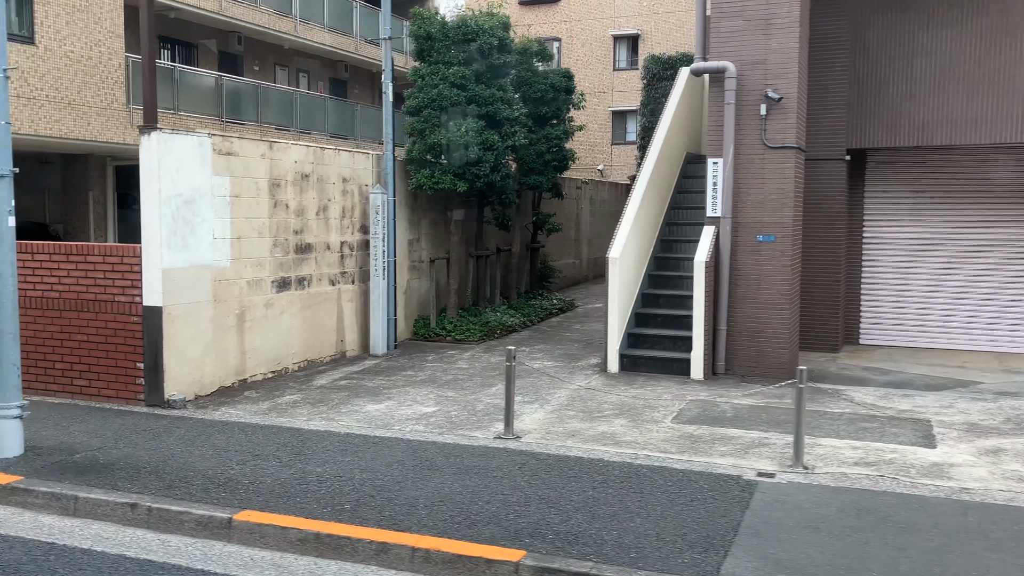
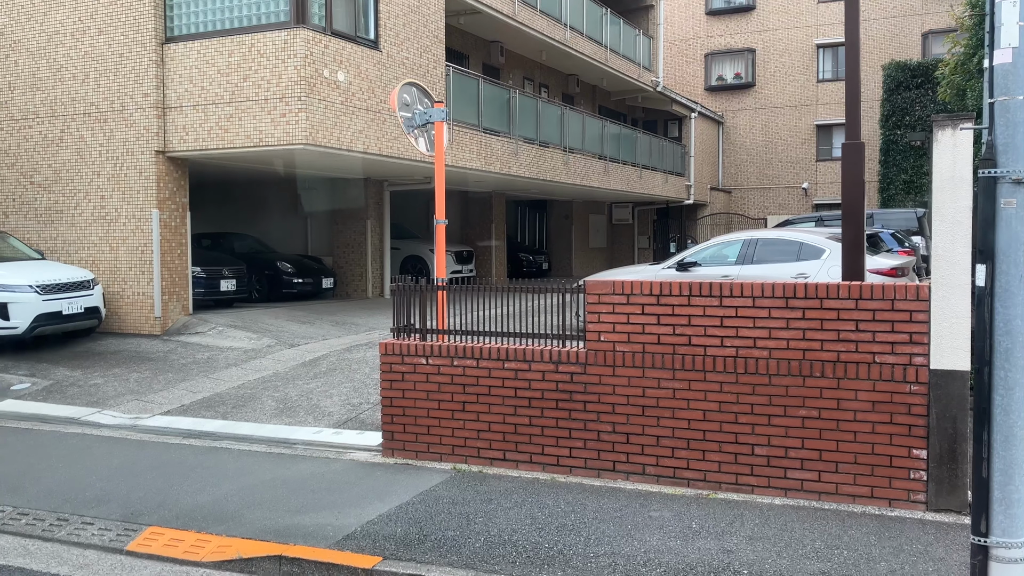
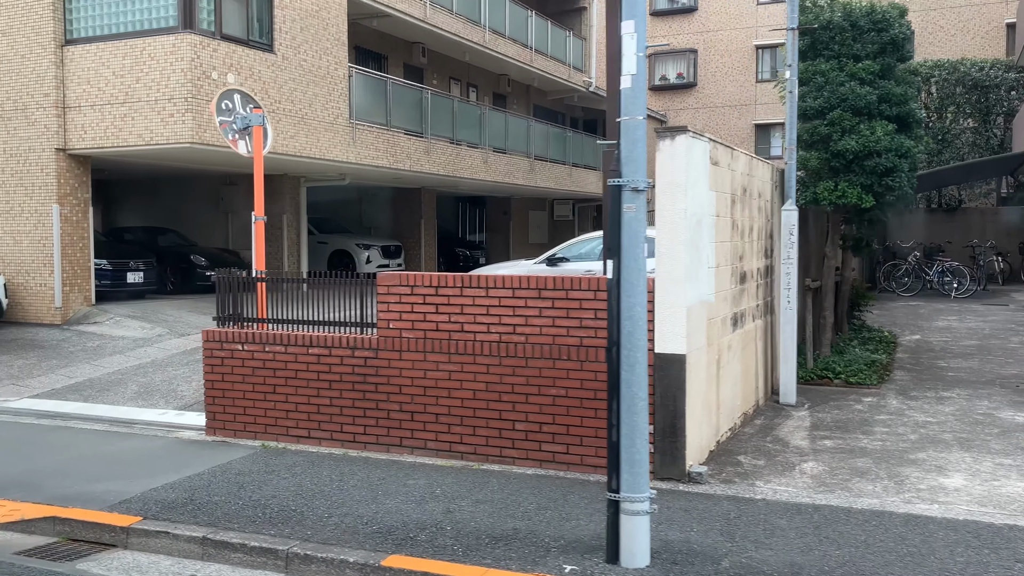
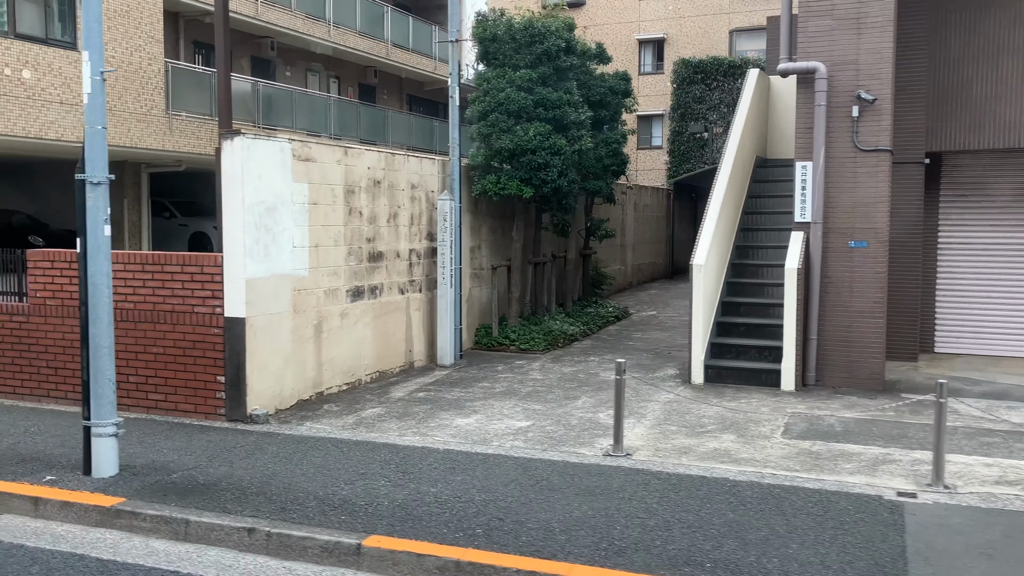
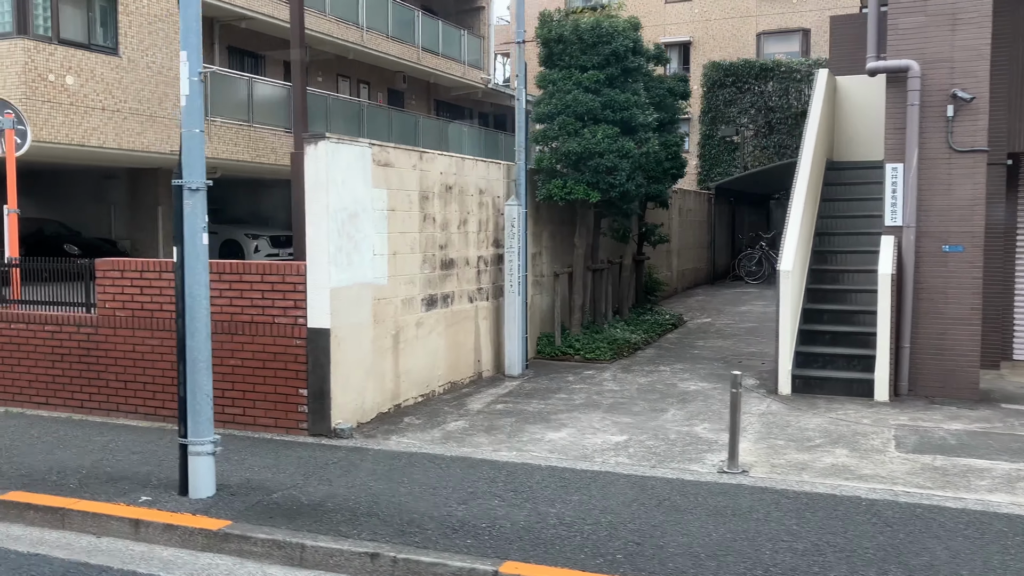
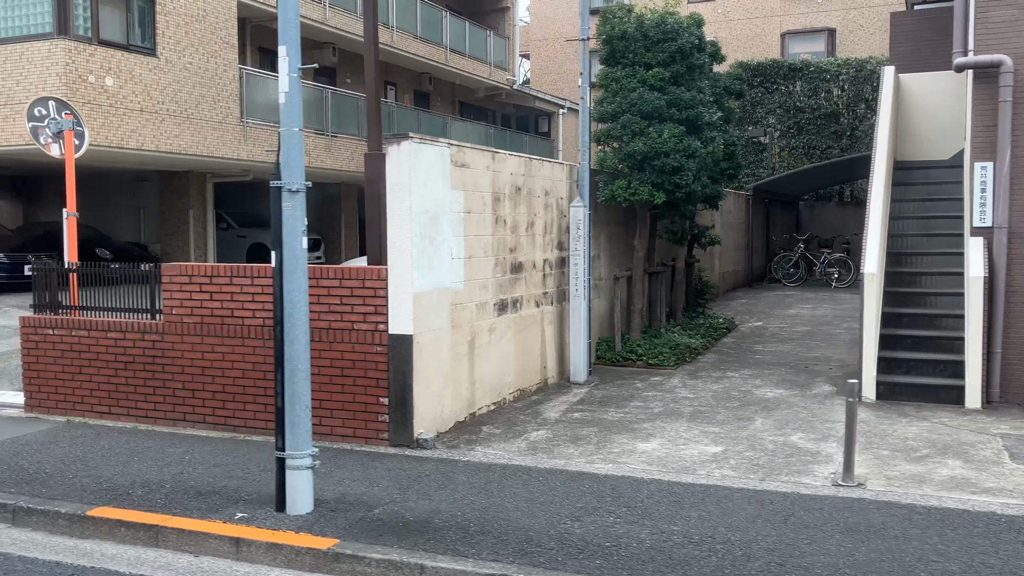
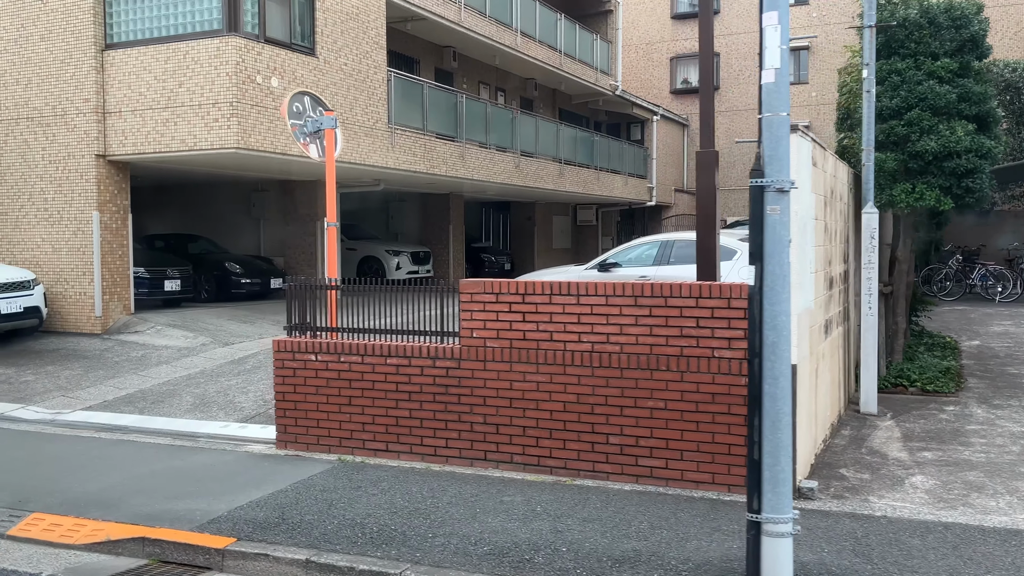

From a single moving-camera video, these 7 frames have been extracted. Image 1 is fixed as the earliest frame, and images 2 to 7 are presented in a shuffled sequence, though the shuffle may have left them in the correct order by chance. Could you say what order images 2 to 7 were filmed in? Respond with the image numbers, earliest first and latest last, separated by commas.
4, 5, 6, 3, 7, 2
